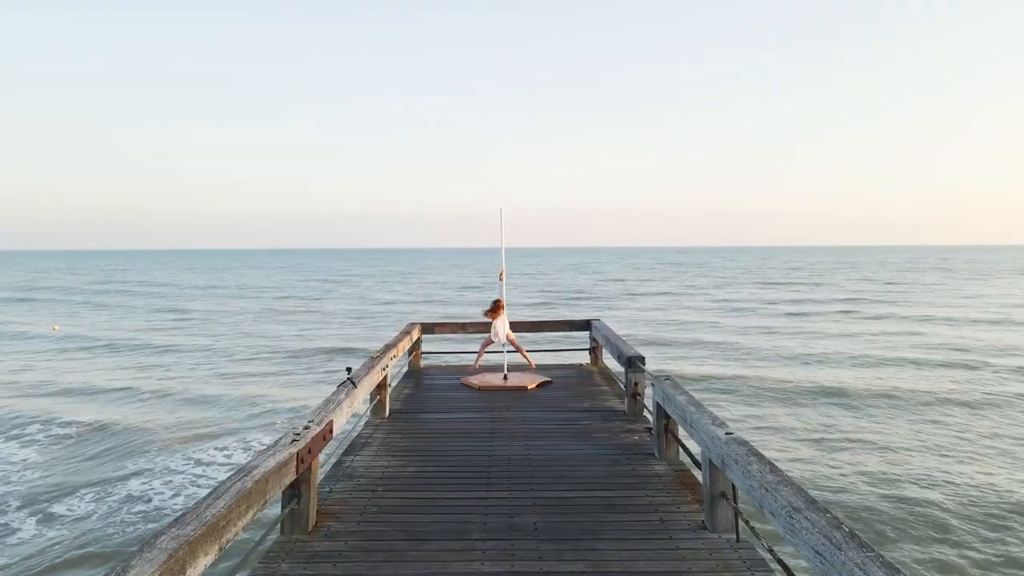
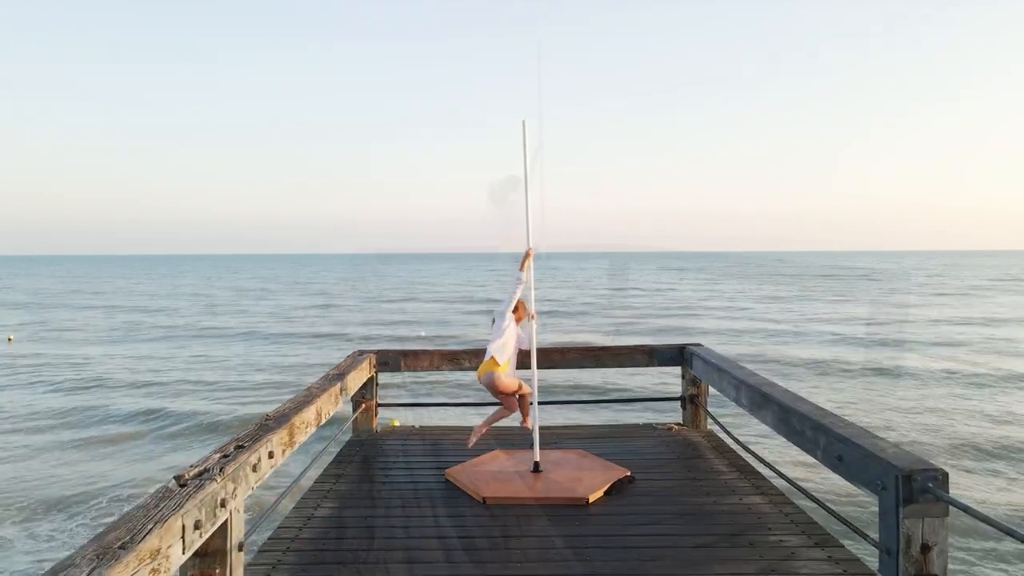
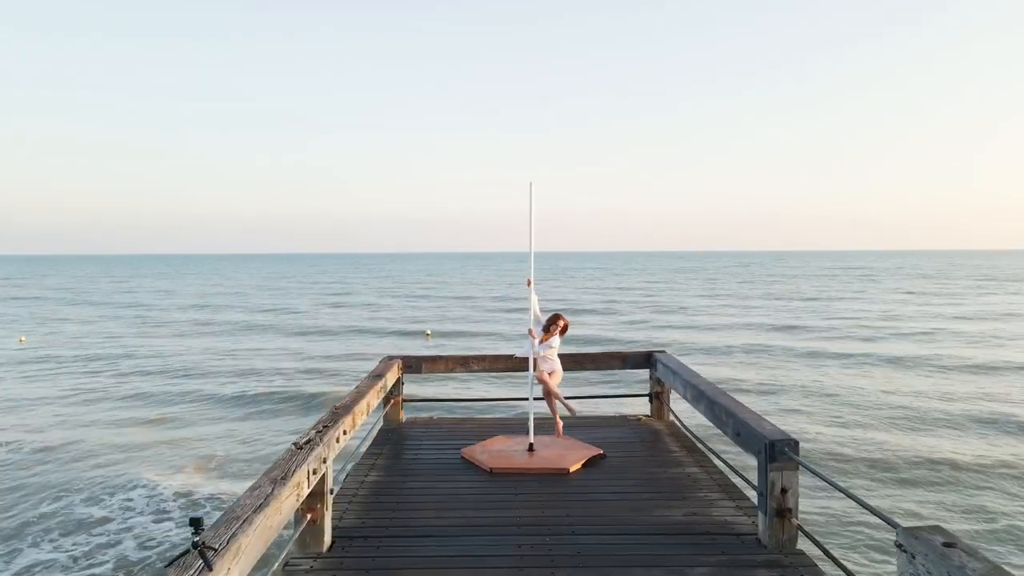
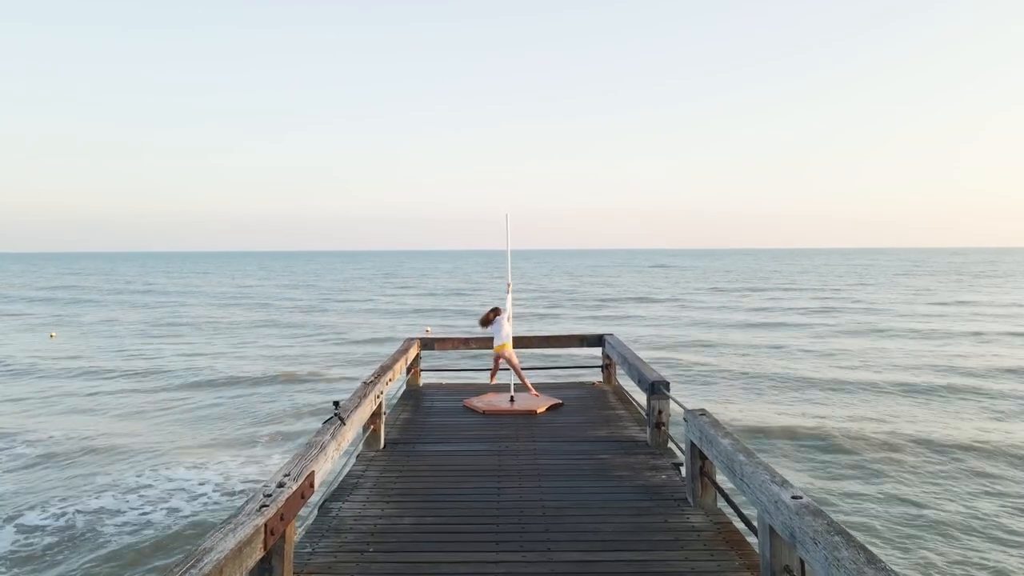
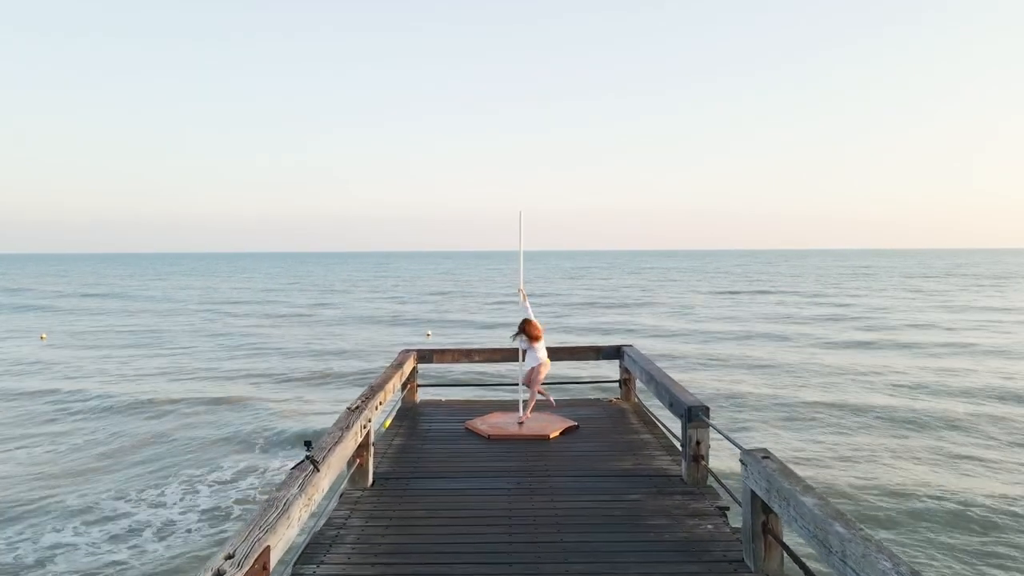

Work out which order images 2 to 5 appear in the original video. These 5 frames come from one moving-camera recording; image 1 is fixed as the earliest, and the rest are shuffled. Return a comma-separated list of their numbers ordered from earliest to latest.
4, 5, 3, 2
